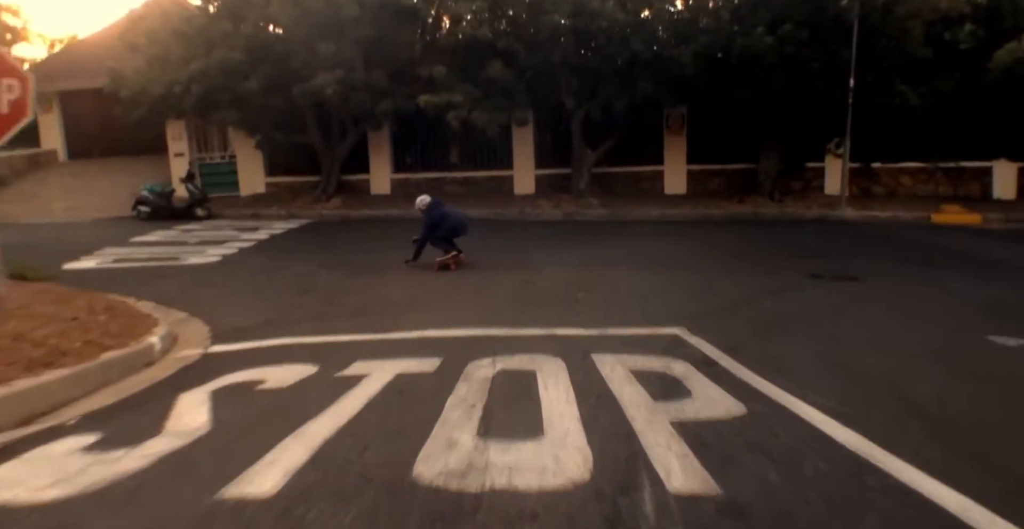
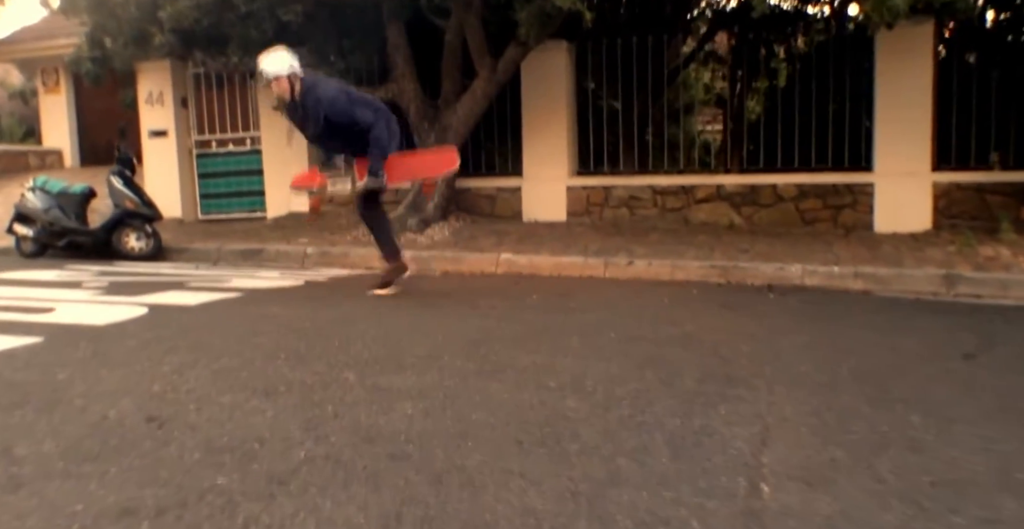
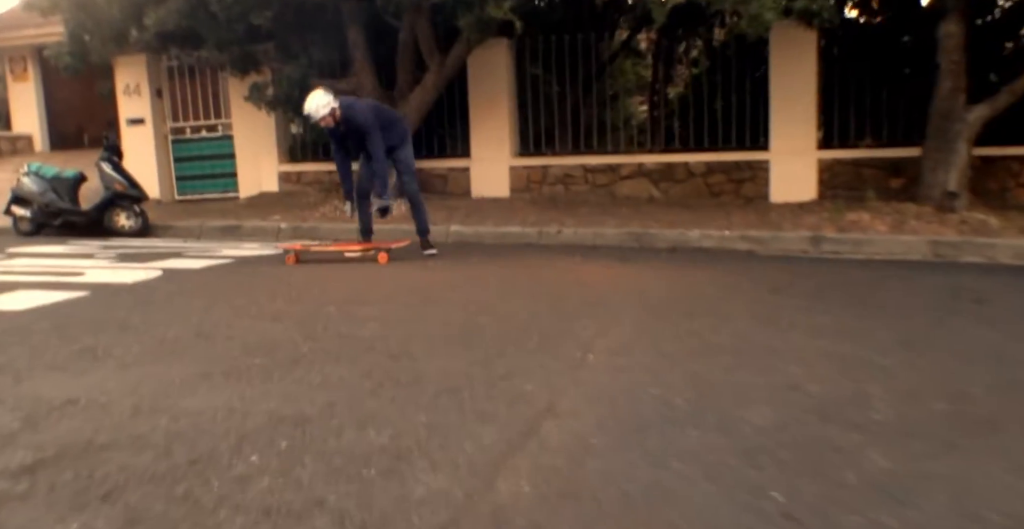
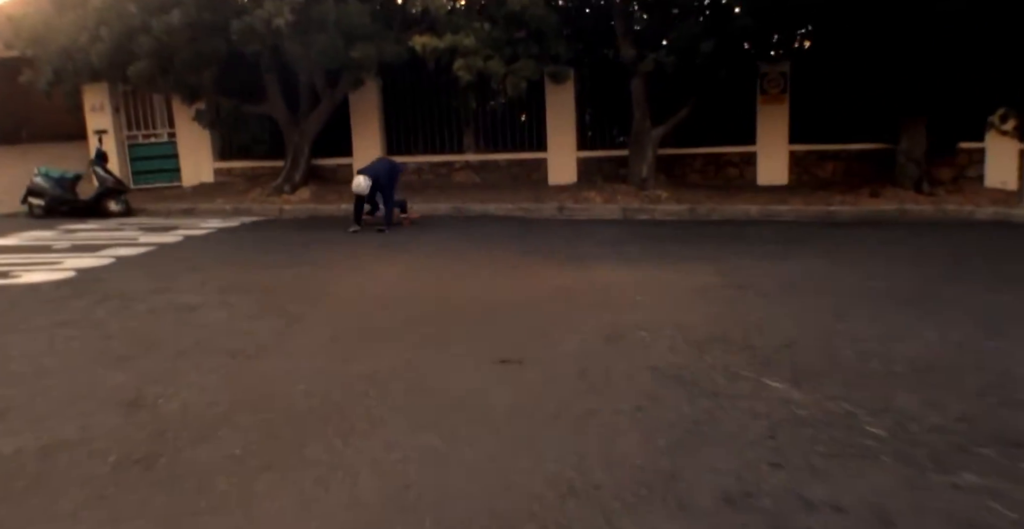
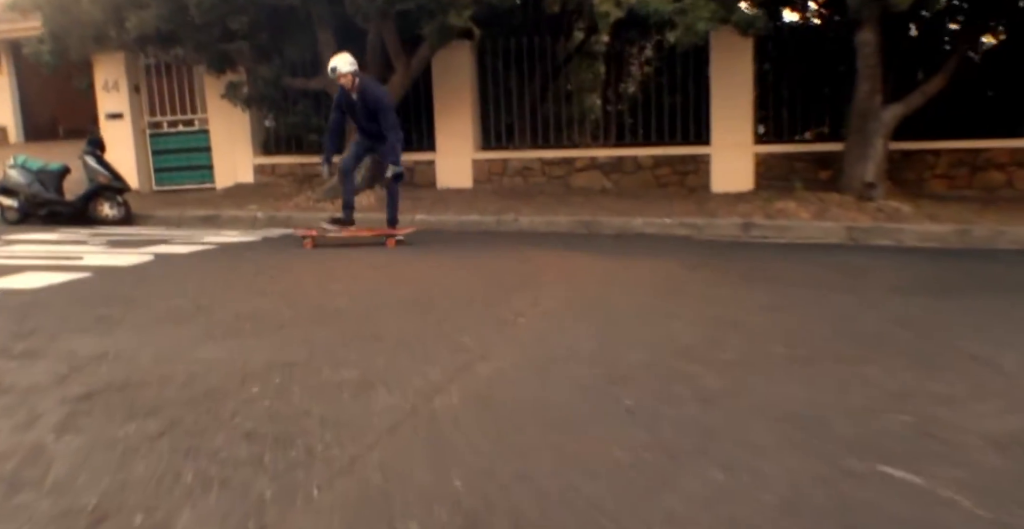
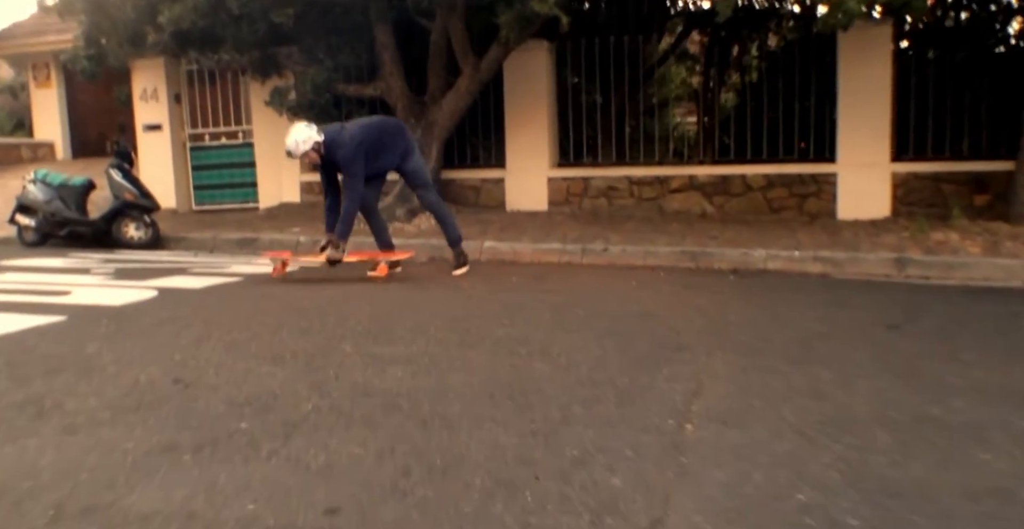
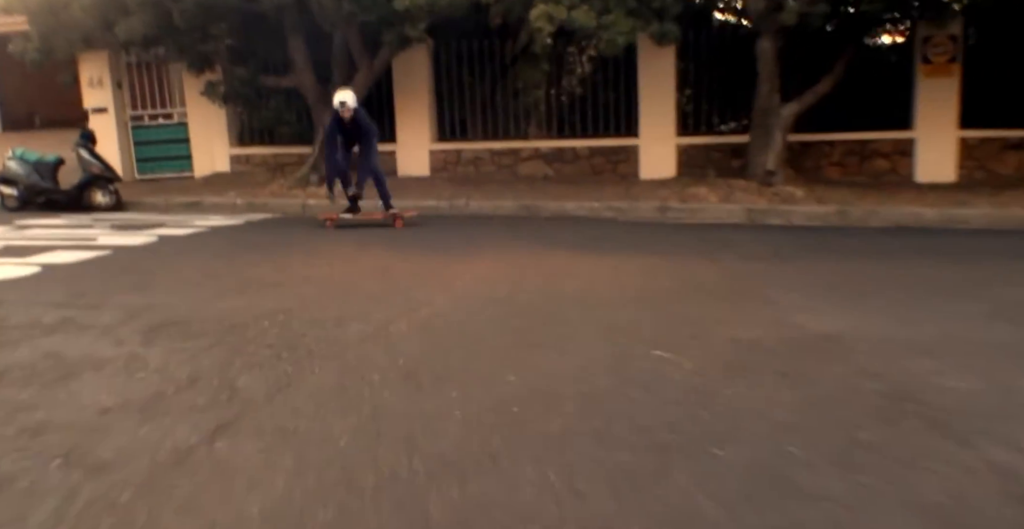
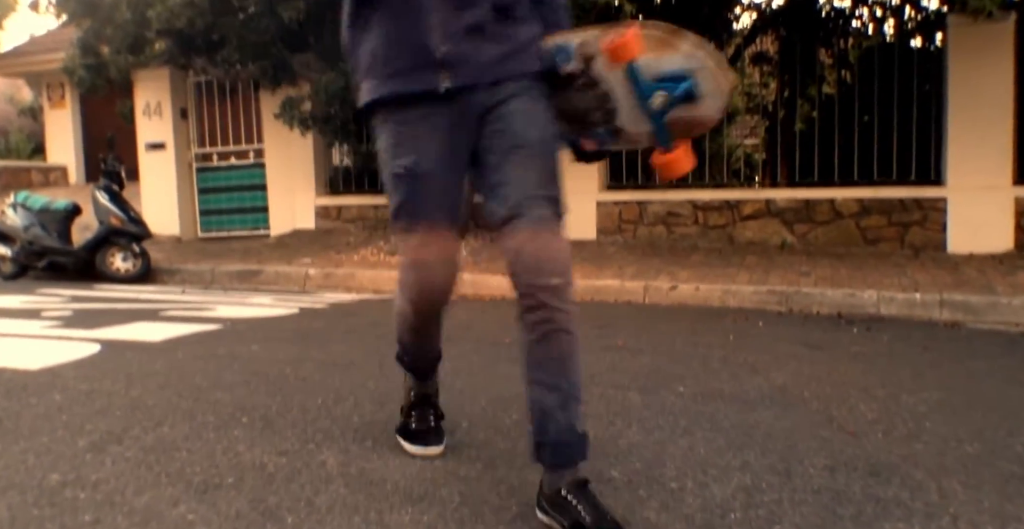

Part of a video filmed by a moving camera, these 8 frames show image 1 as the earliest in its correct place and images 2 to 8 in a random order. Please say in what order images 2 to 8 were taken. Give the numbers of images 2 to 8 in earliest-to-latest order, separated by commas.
4, 7, 5, 3, 6, 2, 8
